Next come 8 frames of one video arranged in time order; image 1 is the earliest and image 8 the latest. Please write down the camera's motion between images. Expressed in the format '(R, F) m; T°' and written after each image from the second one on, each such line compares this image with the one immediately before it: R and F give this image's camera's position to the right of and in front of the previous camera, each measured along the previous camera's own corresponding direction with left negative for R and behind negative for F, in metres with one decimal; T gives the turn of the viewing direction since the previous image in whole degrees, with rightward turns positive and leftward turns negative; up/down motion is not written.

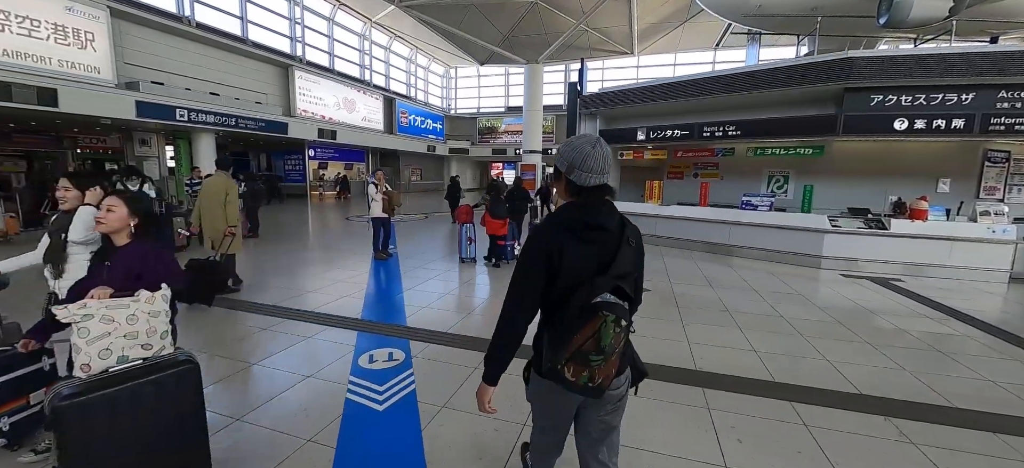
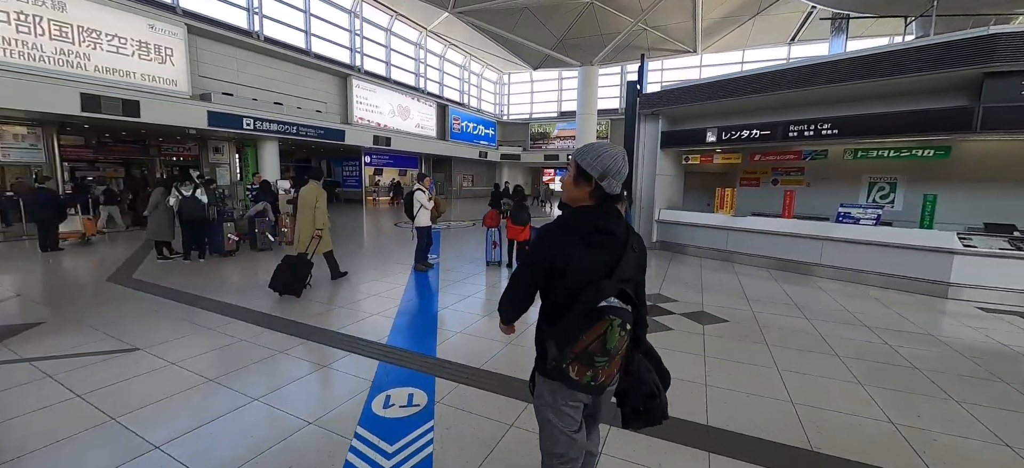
(0.0, +0.6) m; -7°
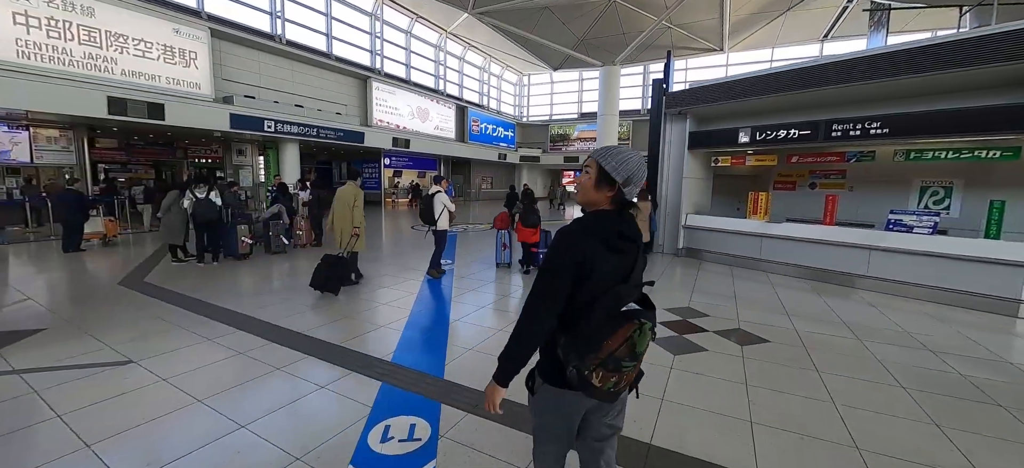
(0.0, +0.3) m; -3°
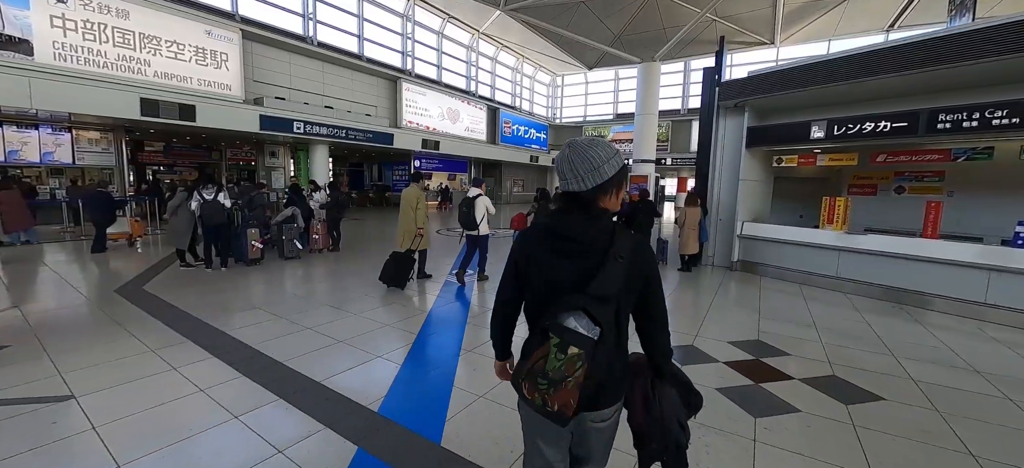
(0.0, +0.7) m; -5°
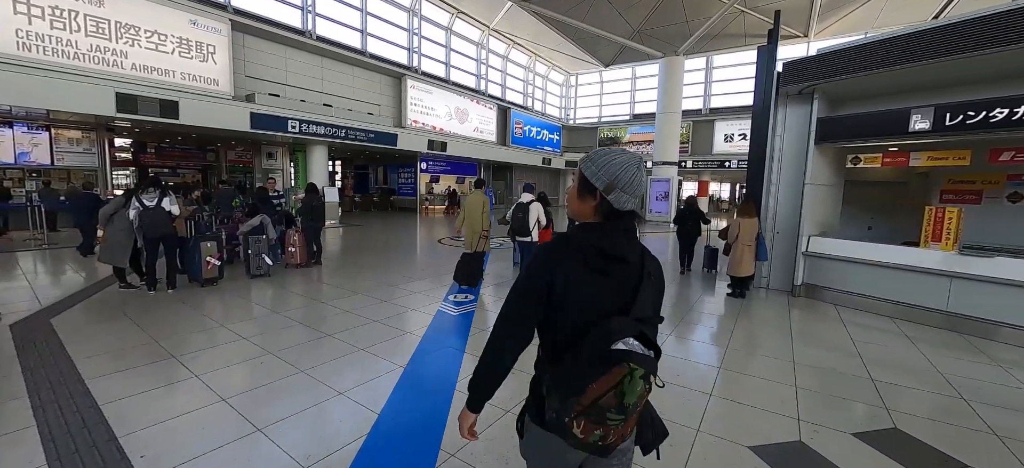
(0.0, +1.1) m; -2°
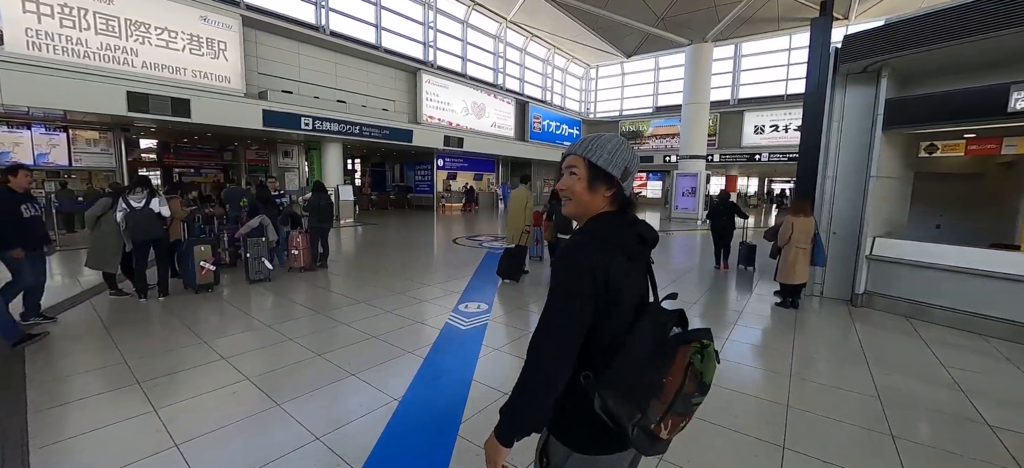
(0.0, +0.5) m; -3°
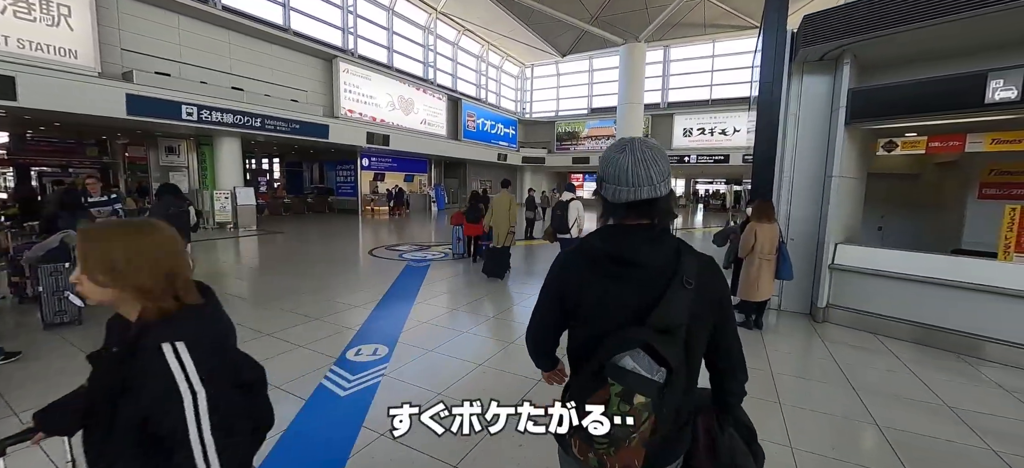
(+0.2, +0.9) m; +9°
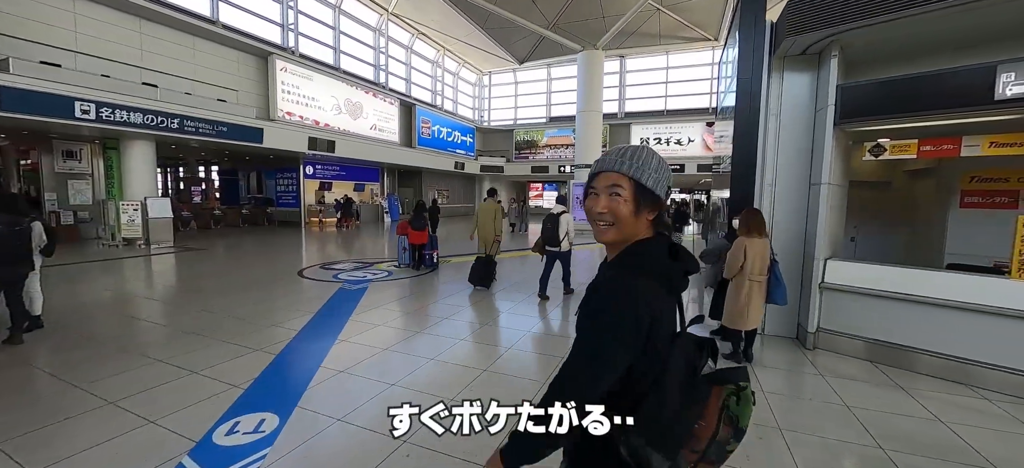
(+0.1, +0.7) m; +6°
